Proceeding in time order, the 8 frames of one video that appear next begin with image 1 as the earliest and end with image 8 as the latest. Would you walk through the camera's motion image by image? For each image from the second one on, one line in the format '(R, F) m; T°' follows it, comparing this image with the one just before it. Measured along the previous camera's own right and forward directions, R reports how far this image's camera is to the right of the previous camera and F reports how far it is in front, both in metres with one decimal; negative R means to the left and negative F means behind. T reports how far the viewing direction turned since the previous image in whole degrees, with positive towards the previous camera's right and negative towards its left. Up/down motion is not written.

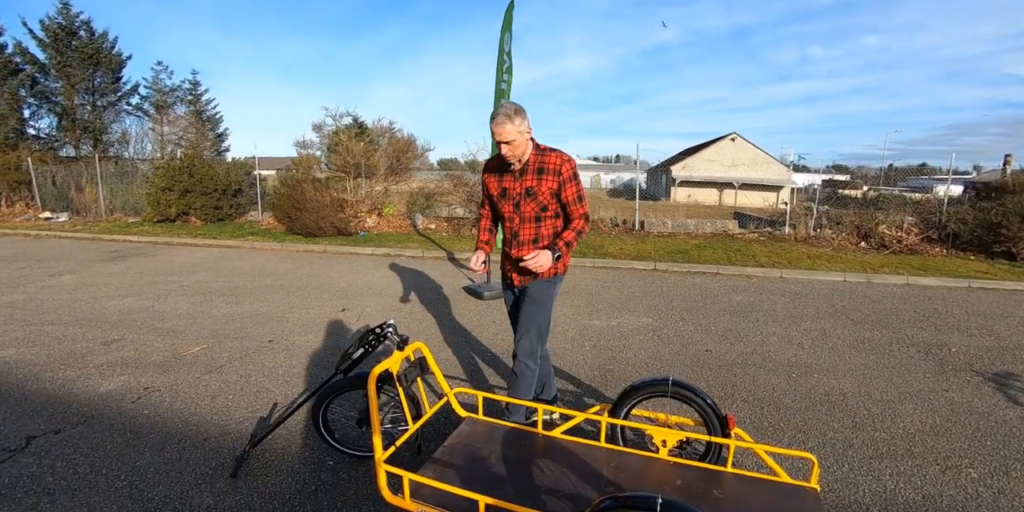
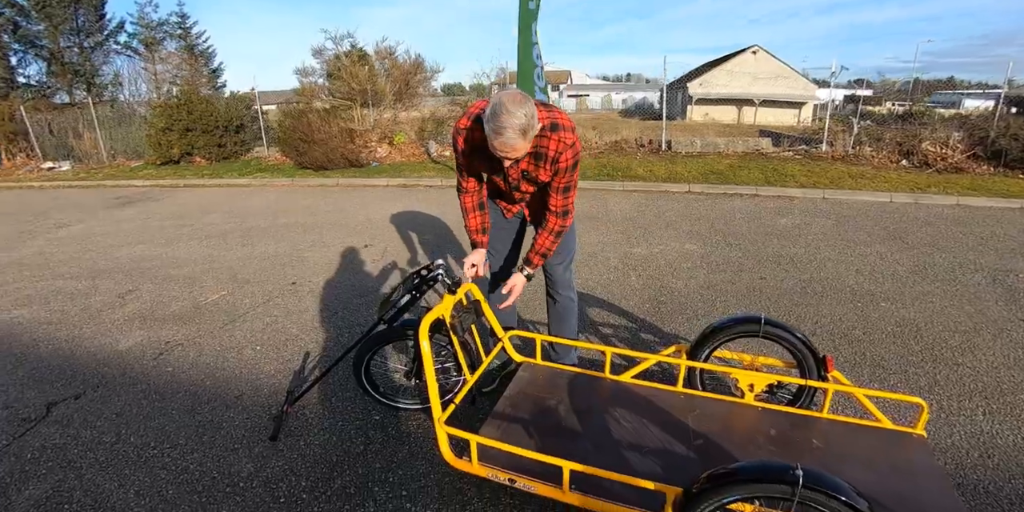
(-0.3, +0.5) m; -1°
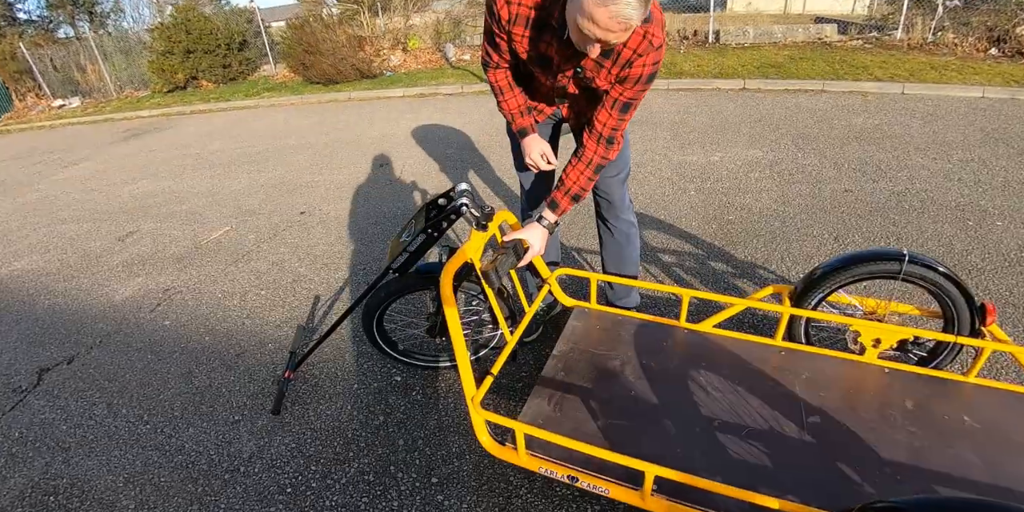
(-0.1, +0.6) m; -3°
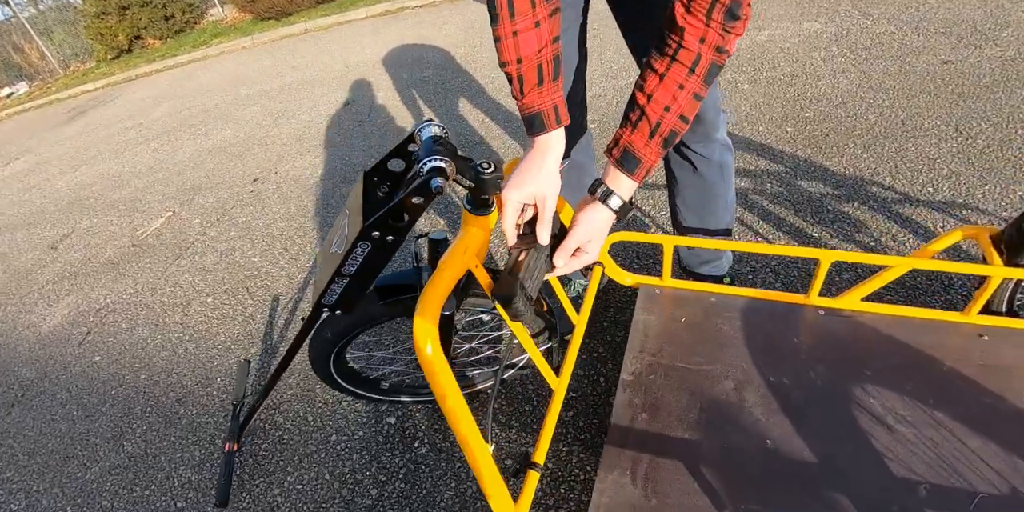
(0.0, +0.8) m; -2°
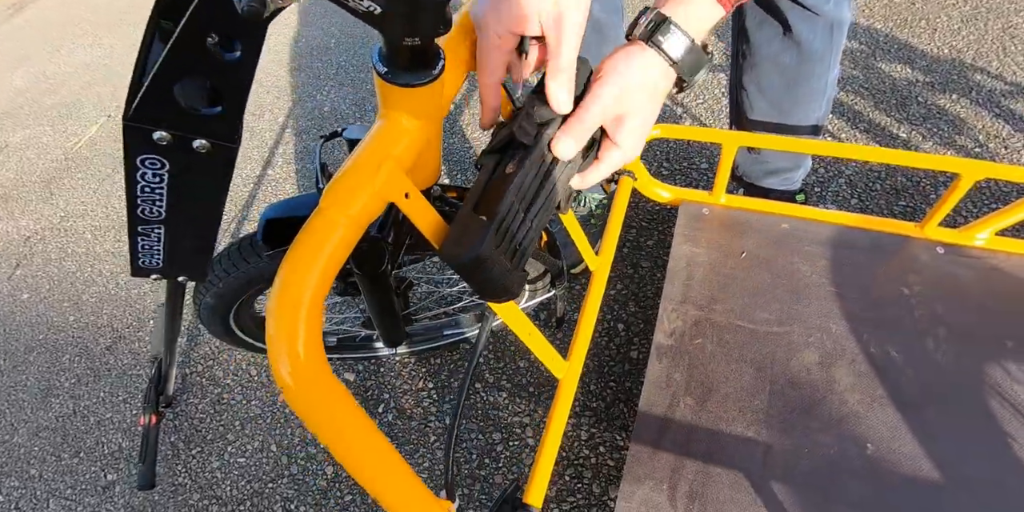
(0.0, +0.4) m; -1°
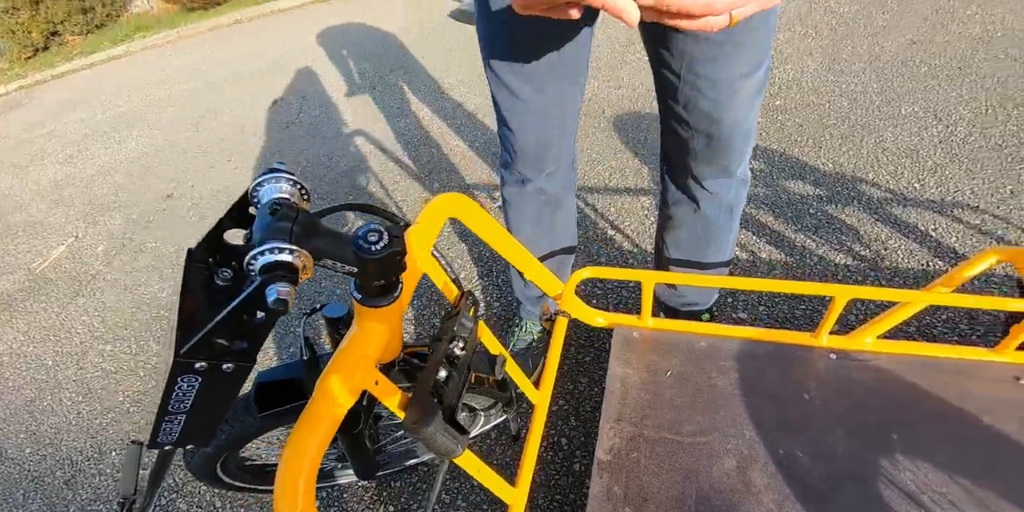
(0.0, -0.2) m; +4°
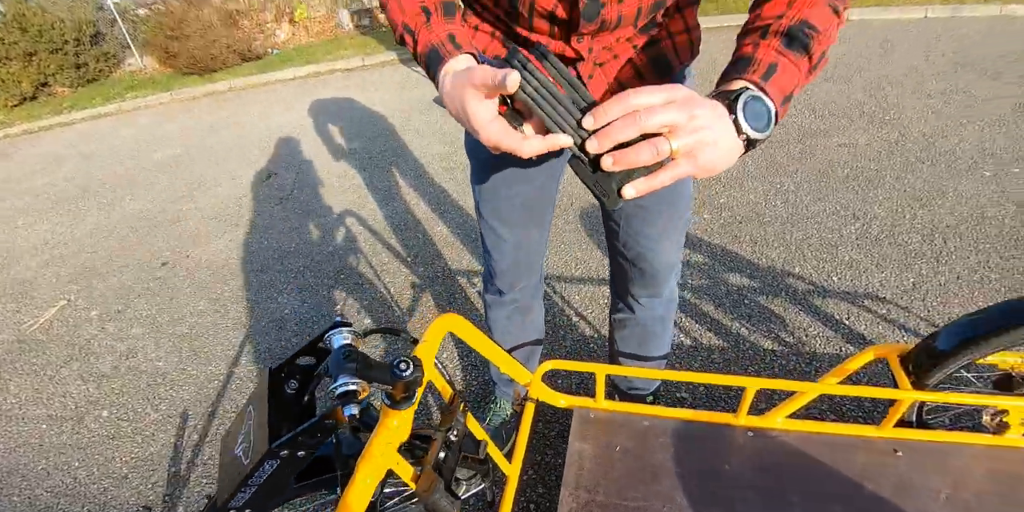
(0.0, -0.3) m; +3°
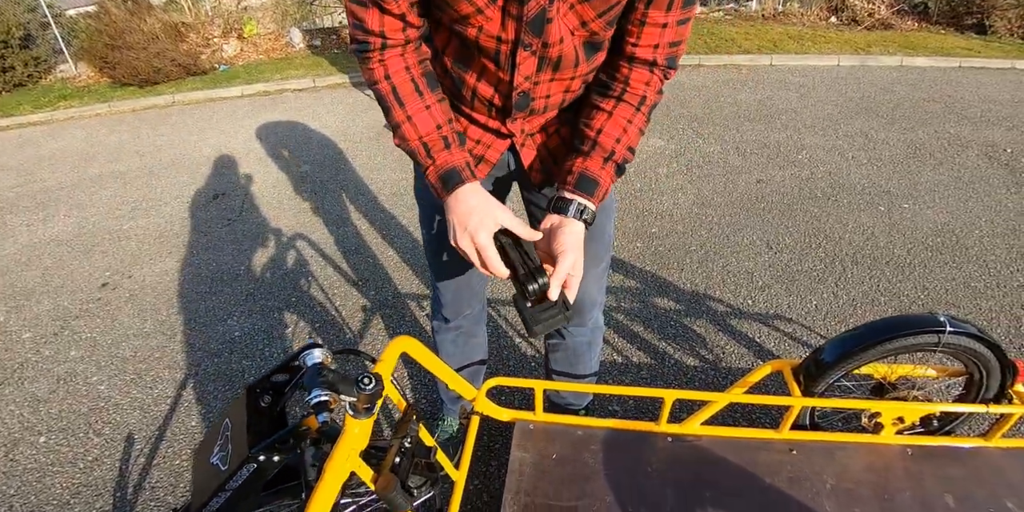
(0.0, -0.2) m; +6°
